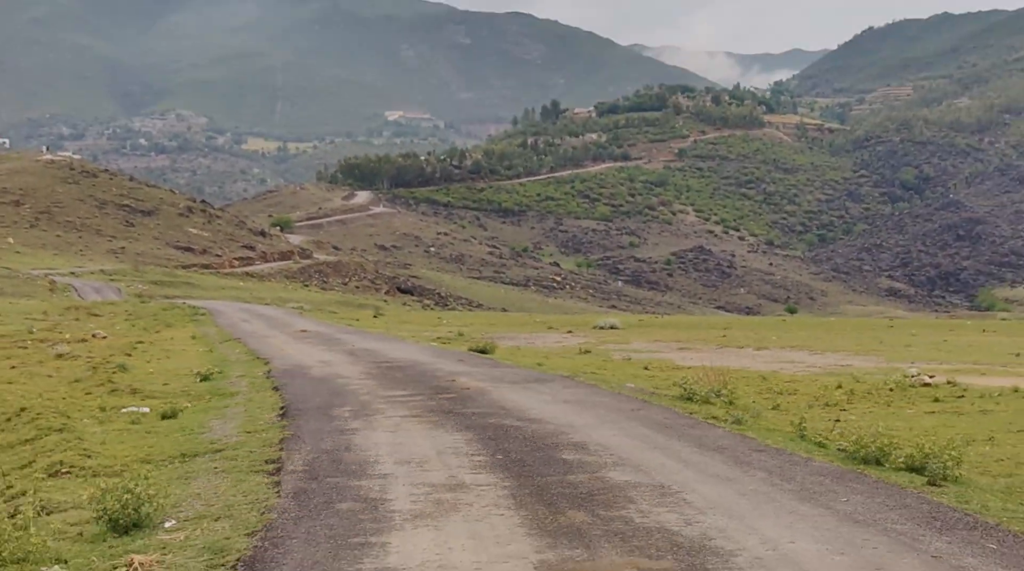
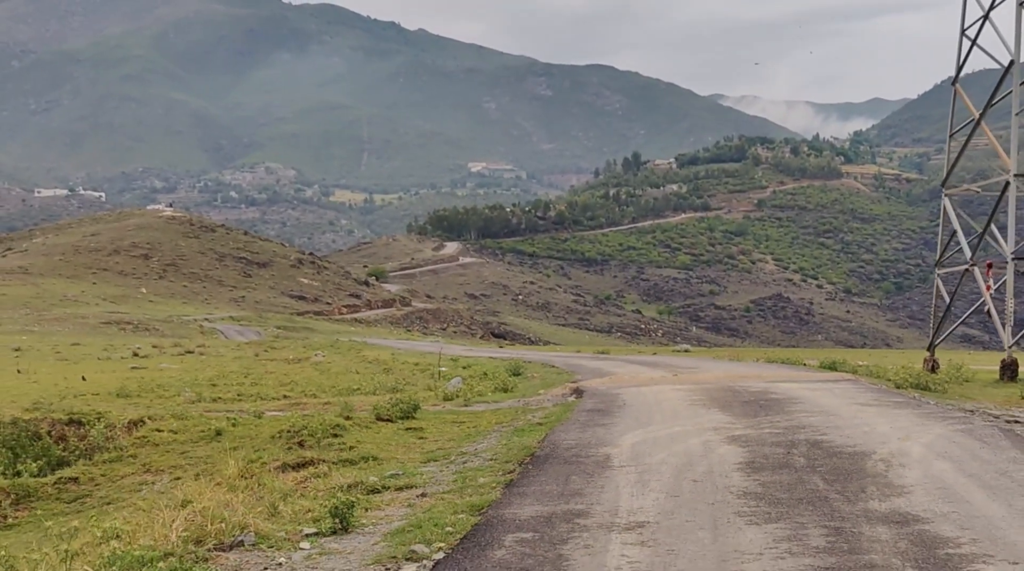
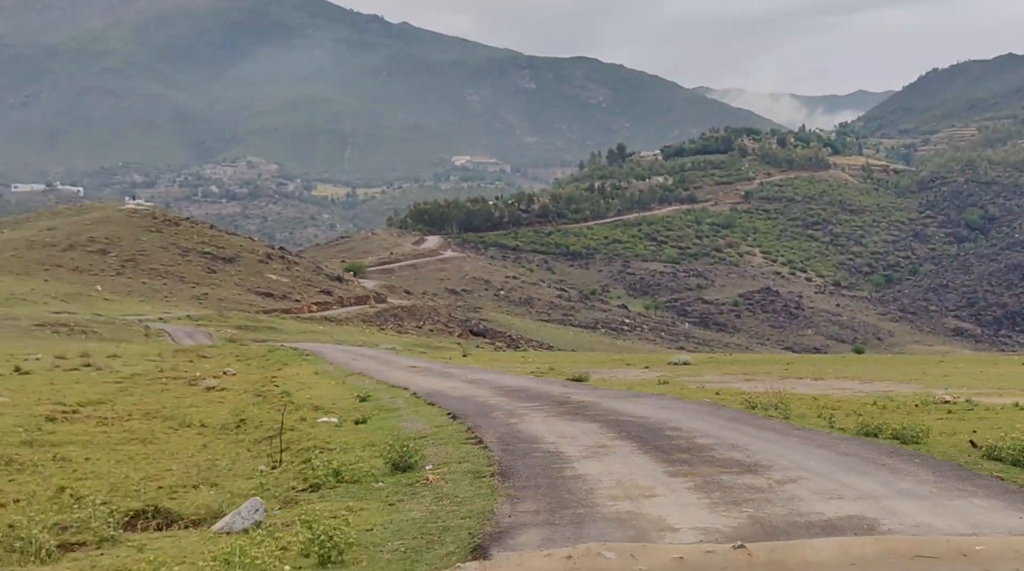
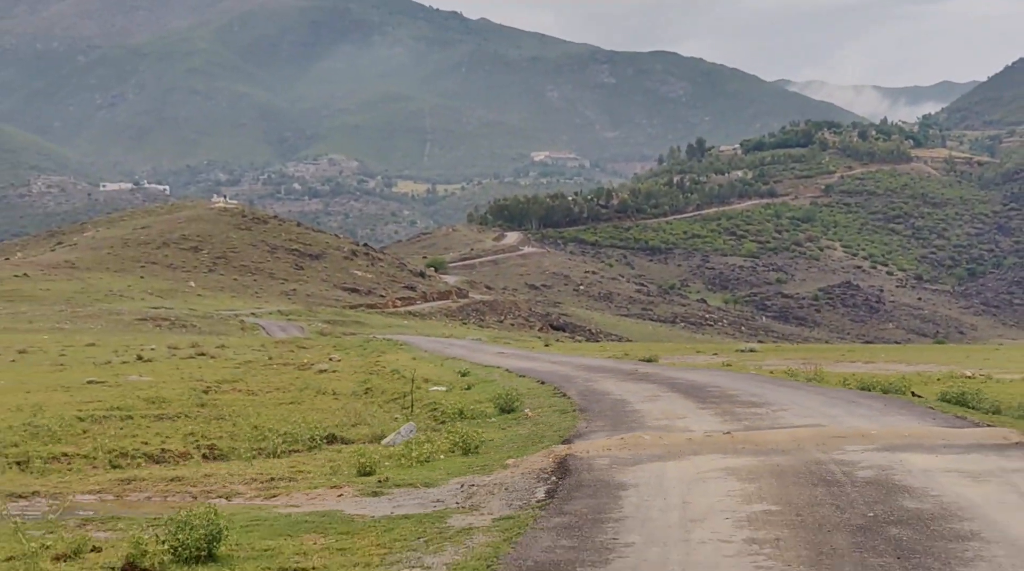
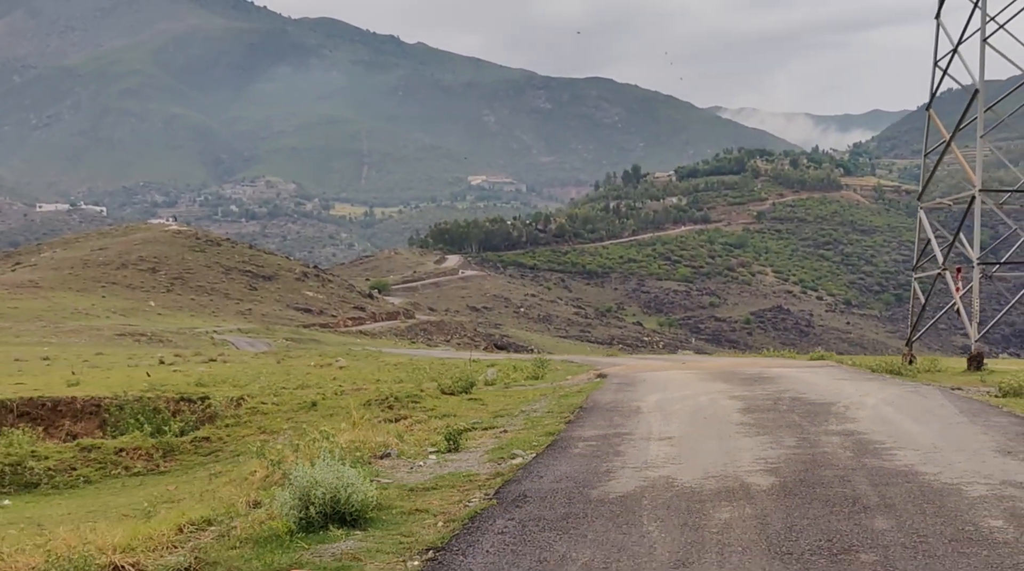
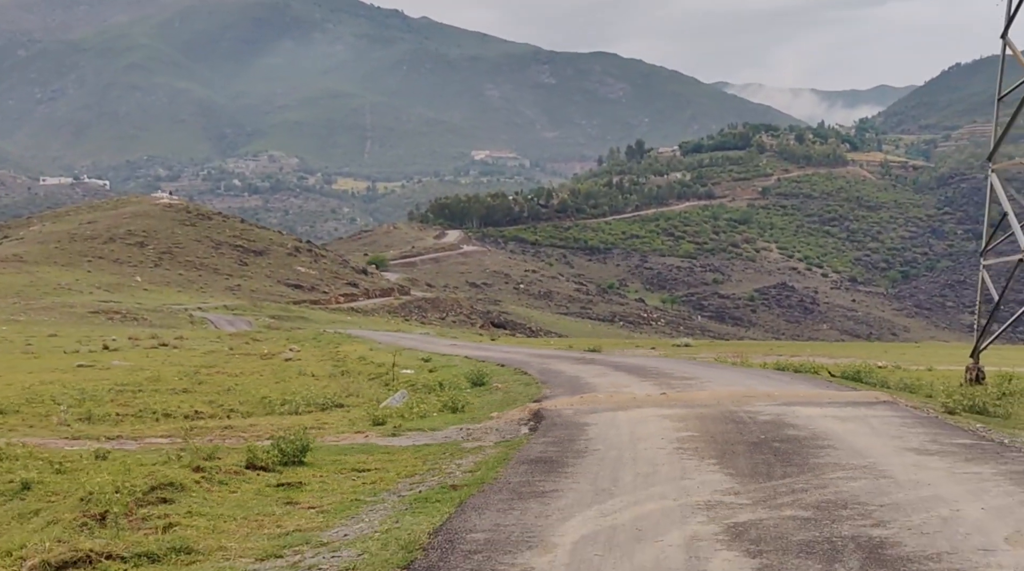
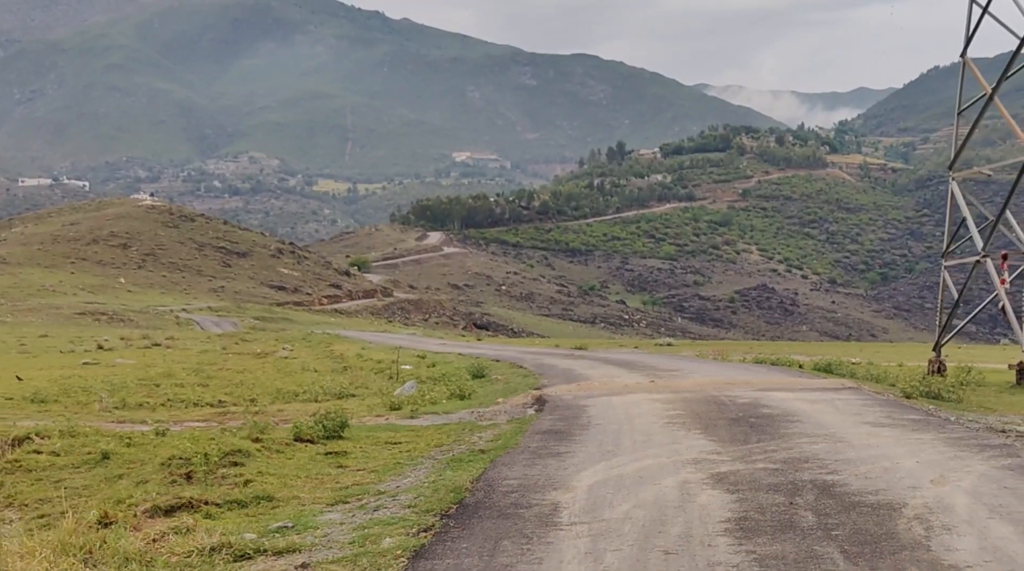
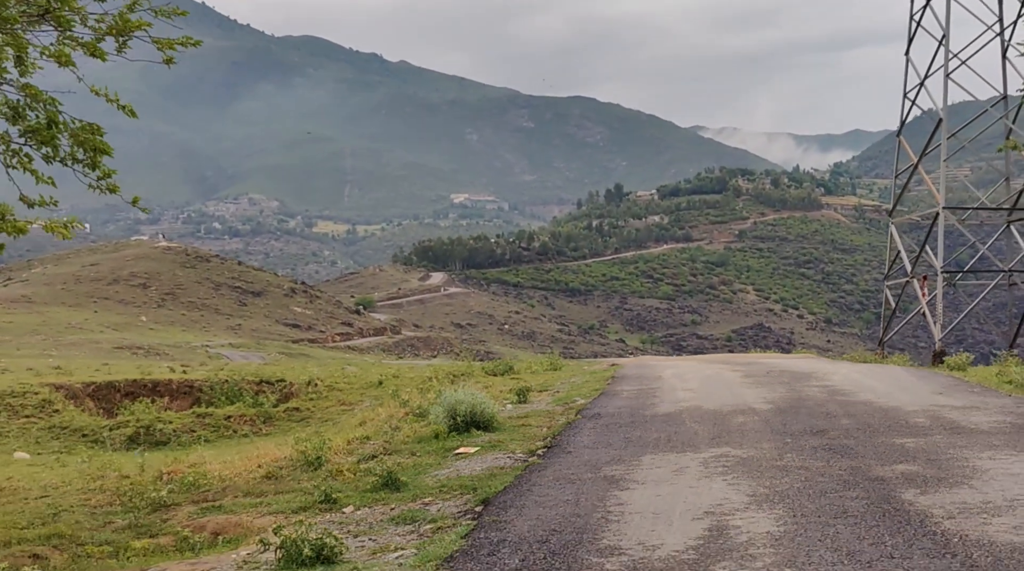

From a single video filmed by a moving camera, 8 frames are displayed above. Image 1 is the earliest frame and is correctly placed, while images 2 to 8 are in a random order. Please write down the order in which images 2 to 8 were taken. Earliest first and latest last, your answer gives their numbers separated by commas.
3, 4, 6, 7, 2, 5, 8
